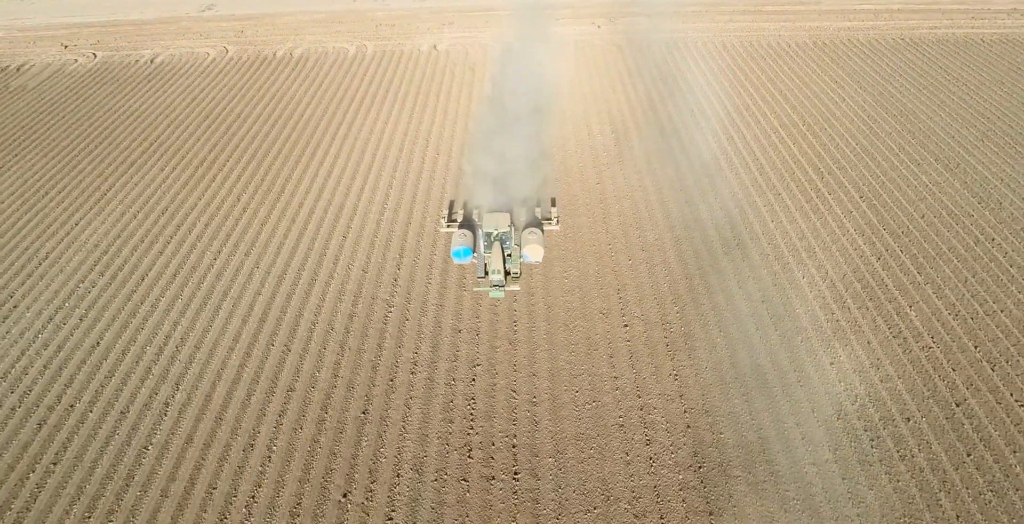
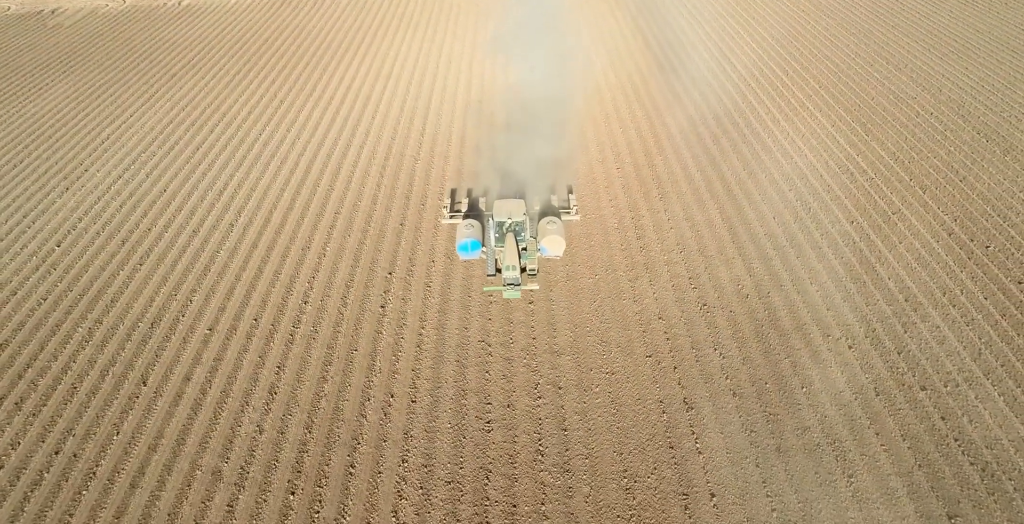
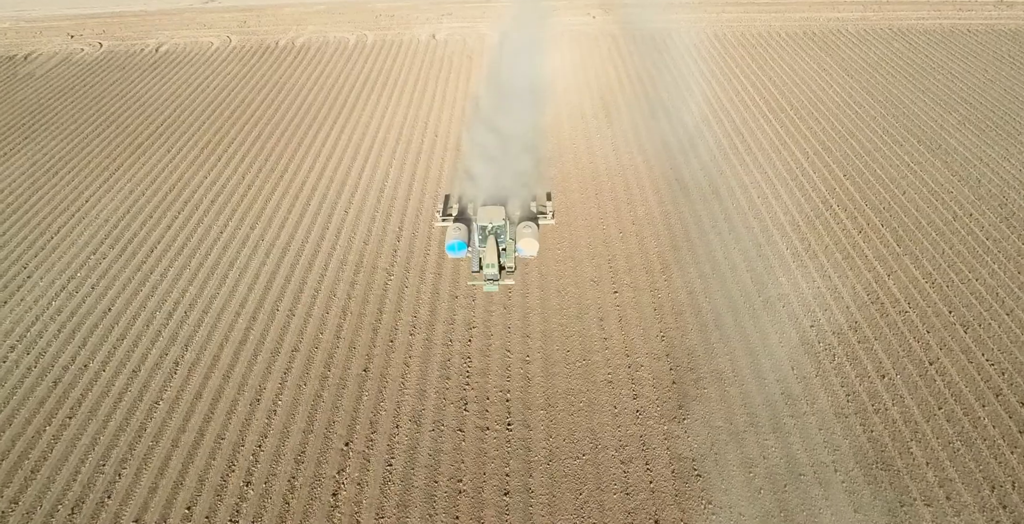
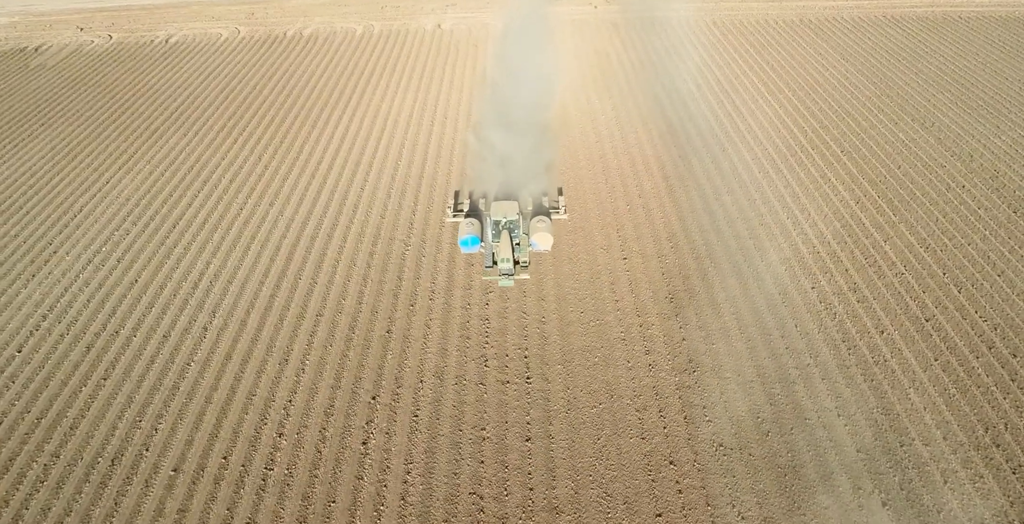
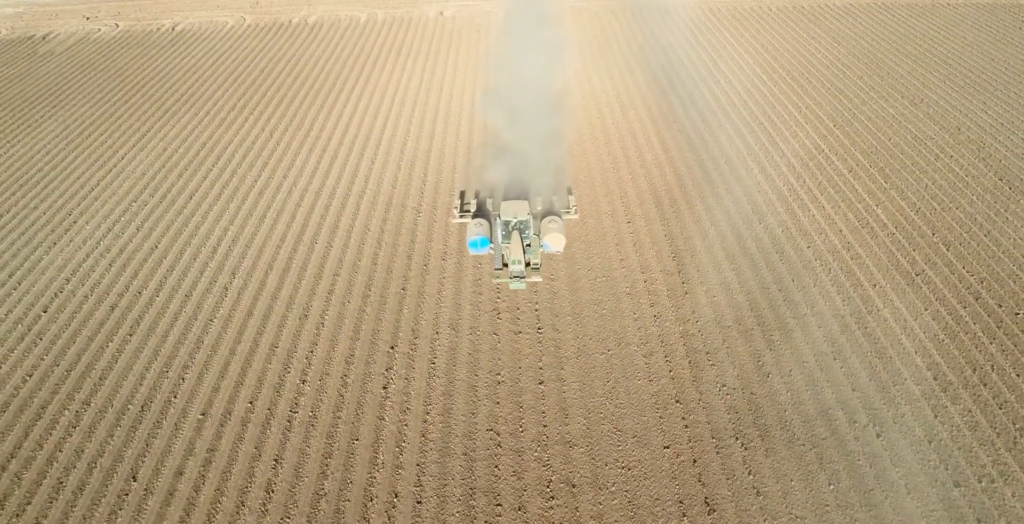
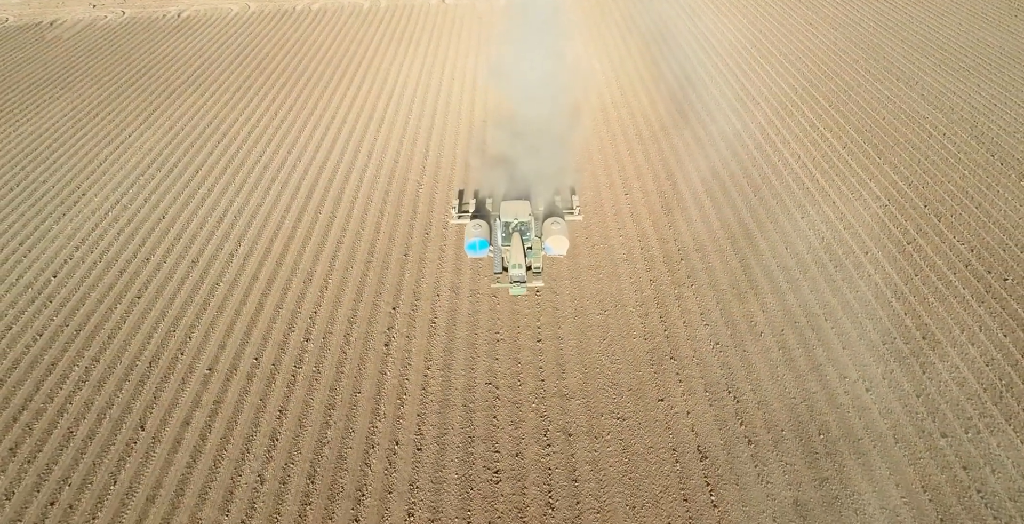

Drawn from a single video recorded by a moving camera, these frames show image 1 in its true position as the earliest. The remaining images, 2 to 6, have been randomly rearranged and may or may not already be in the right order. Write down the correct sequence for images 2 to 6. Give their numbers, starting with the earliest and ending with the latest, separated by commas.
3, 4, 5, 6, 2
